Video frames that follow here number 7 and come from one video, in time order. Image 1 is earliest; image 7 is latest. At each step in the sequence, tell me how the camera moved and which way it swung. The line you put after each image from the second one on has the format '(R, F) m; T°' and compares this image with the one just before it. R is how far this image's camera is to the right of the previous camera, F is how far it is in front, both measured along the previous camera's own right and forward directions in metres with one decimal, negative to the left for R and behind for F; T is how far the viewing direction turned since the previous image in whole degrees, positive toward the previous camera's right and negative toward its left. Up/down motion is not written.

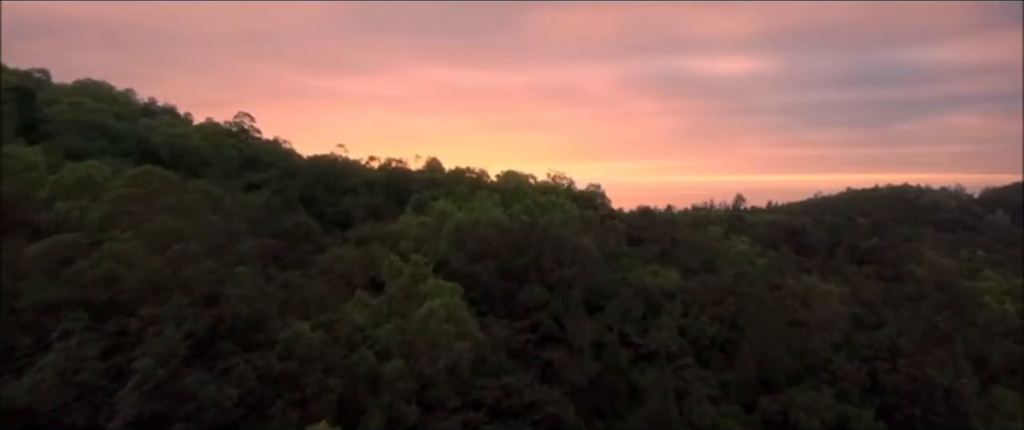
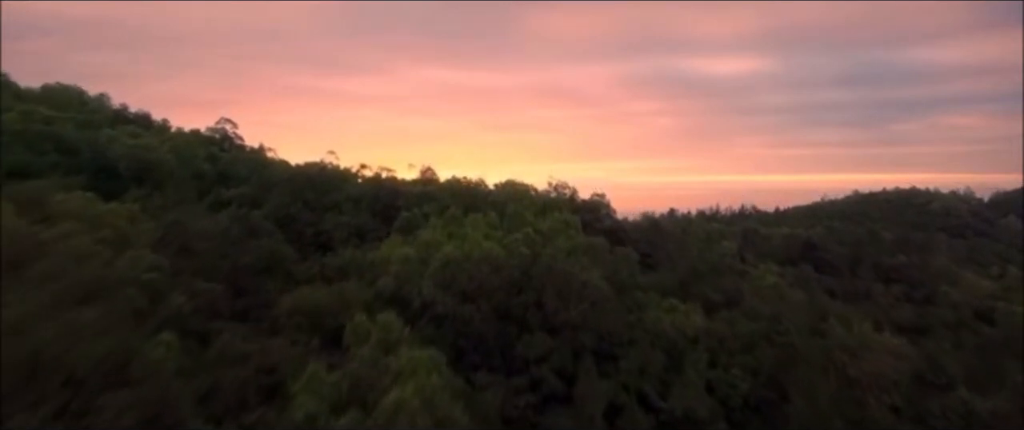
(+0.1, +1.2) m; 0°
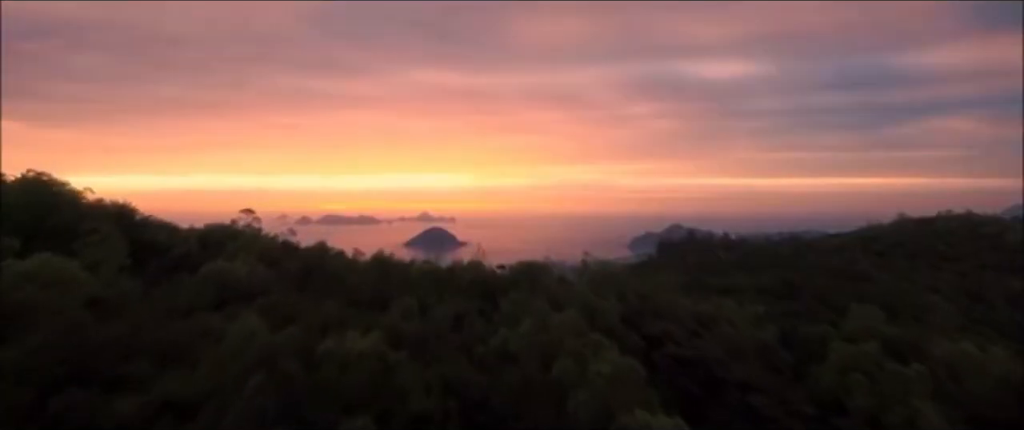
(-0.1, -0.5) m; 0°
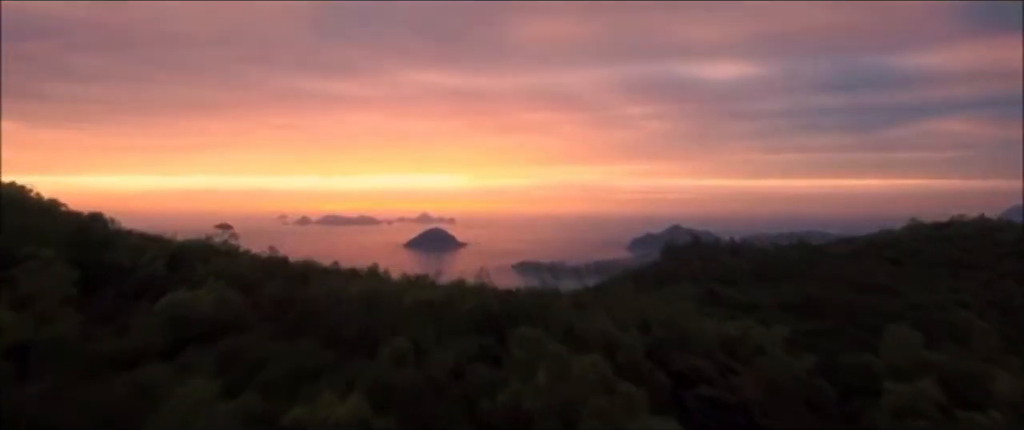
(-0.1, +0.9) m; 0°
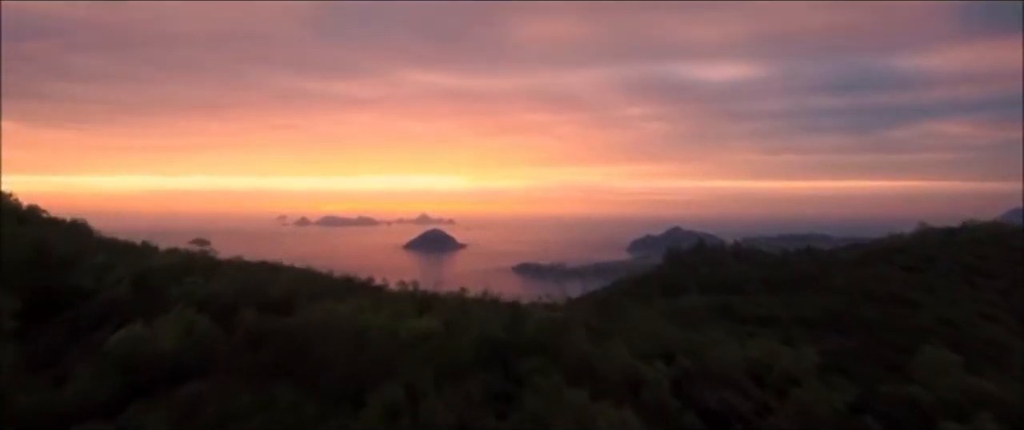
(+0.1, -1.3) m; 0°
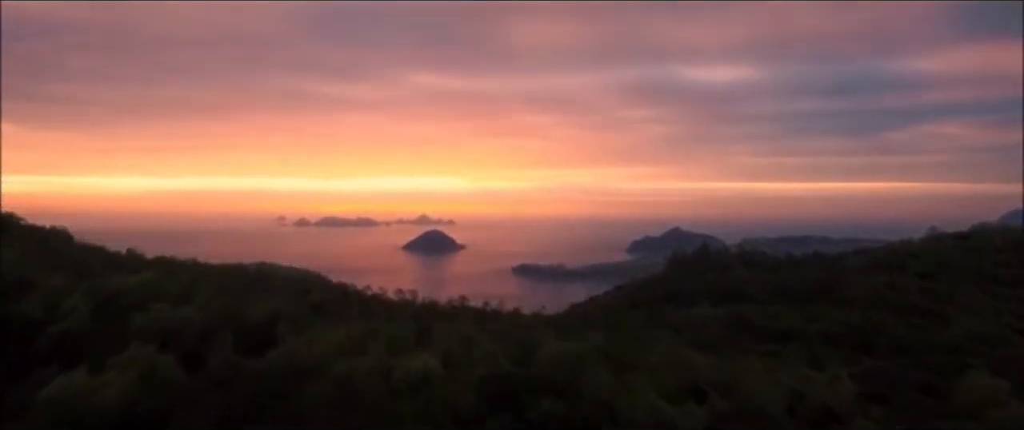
(-0.1, +1.4) m; 0°
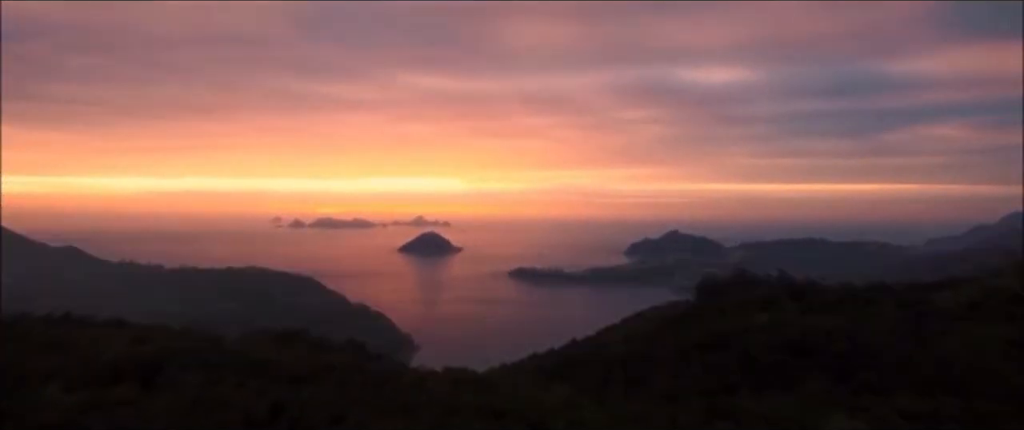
(-0.2, -1.1) m; 0°
